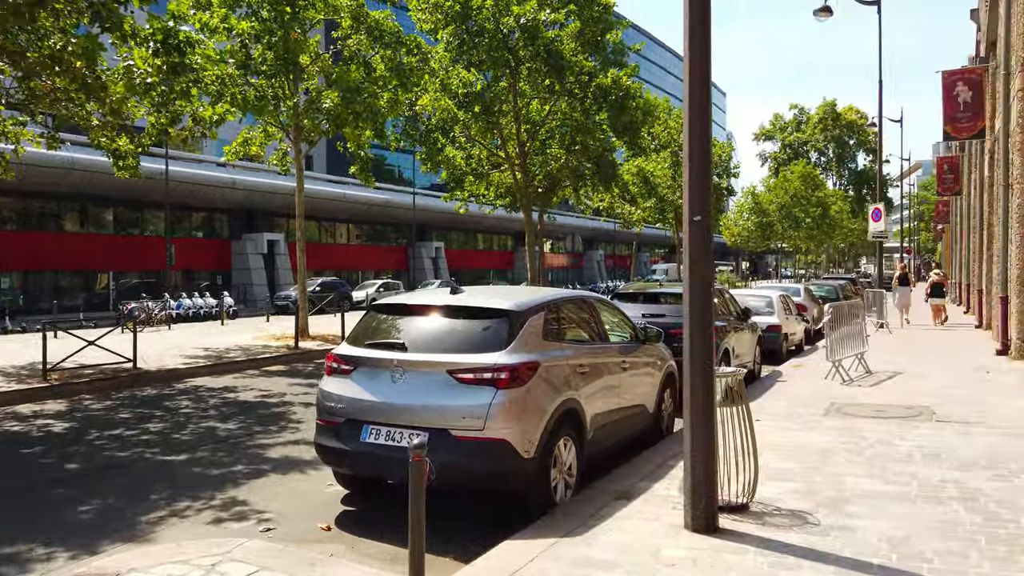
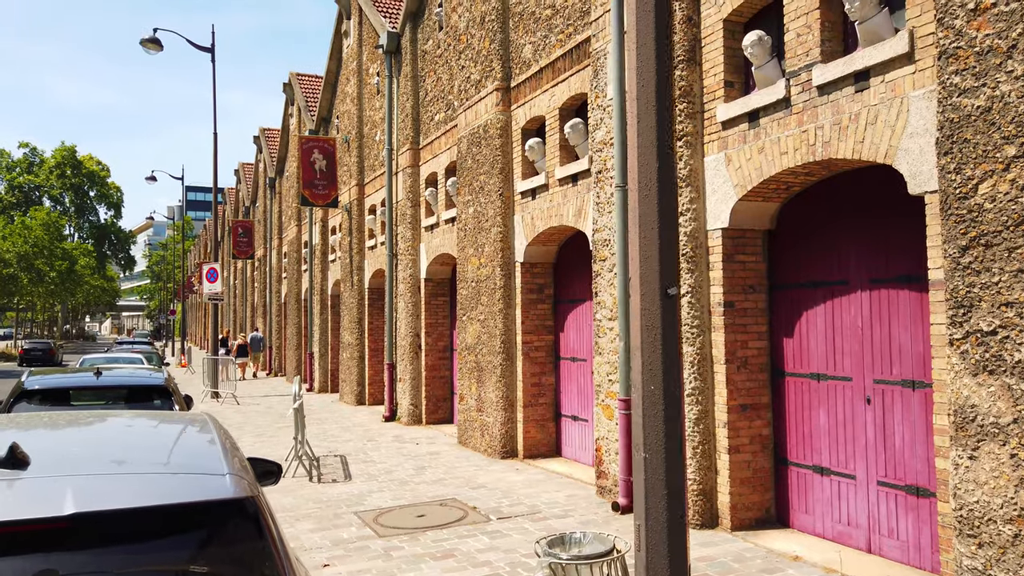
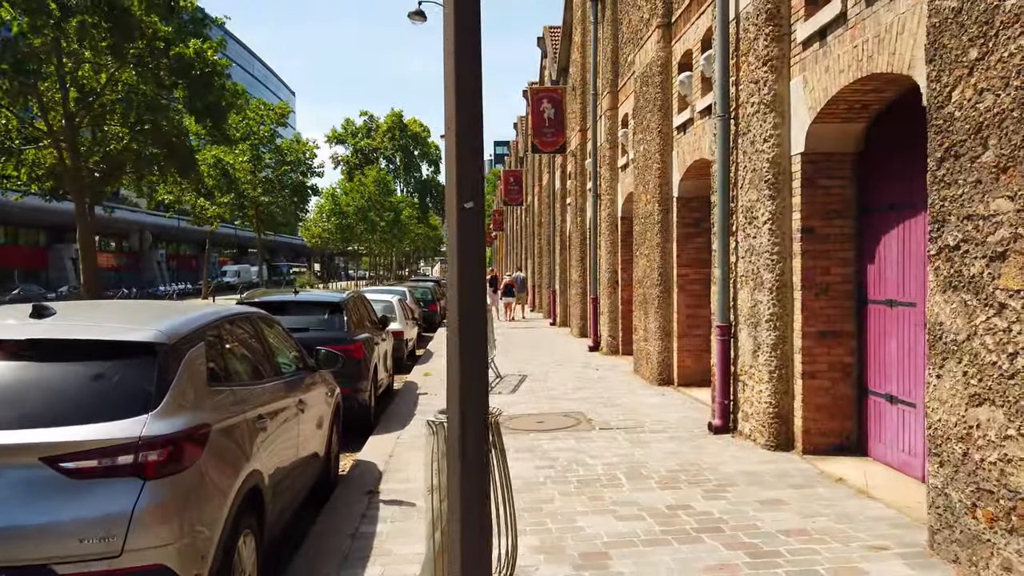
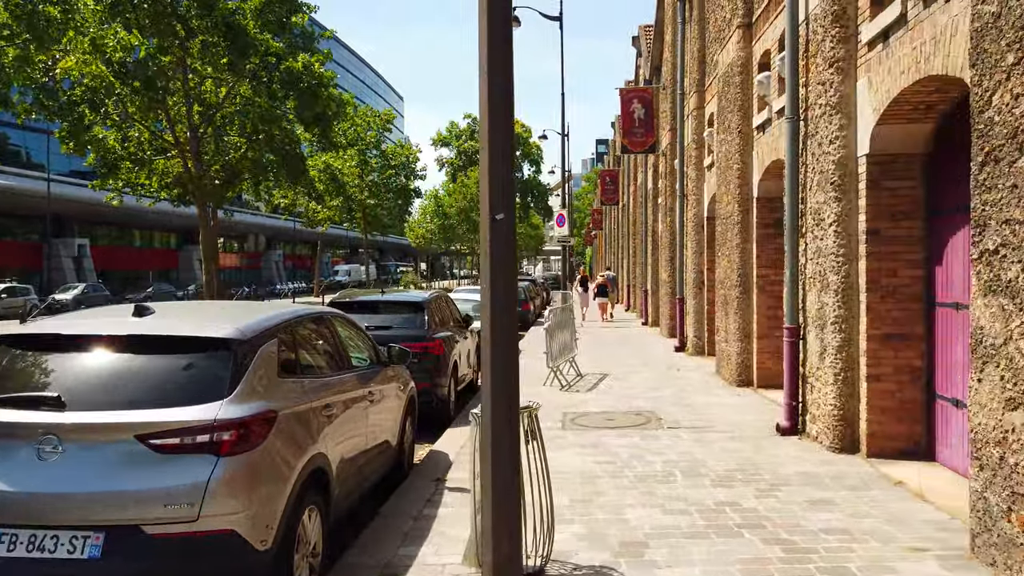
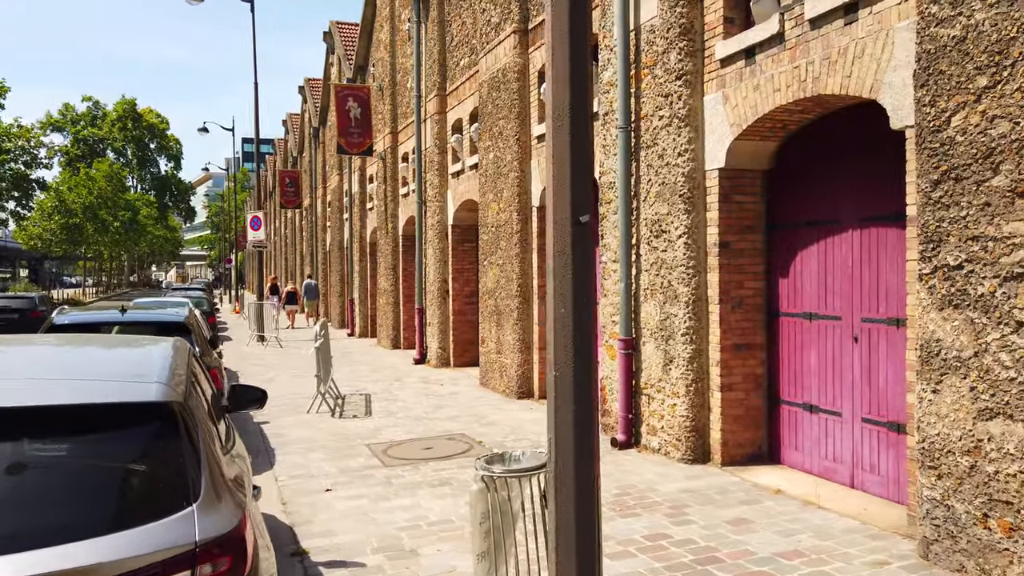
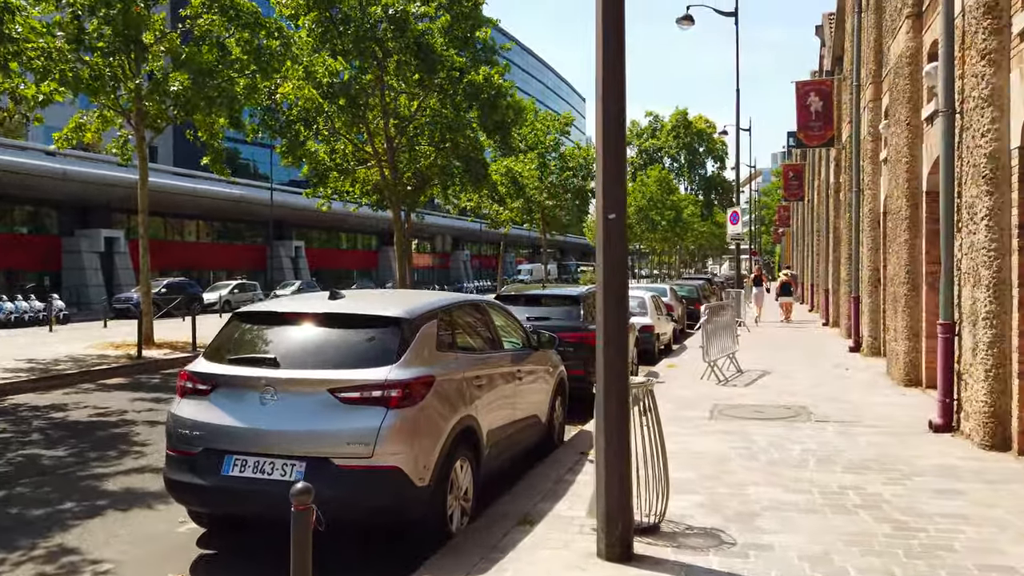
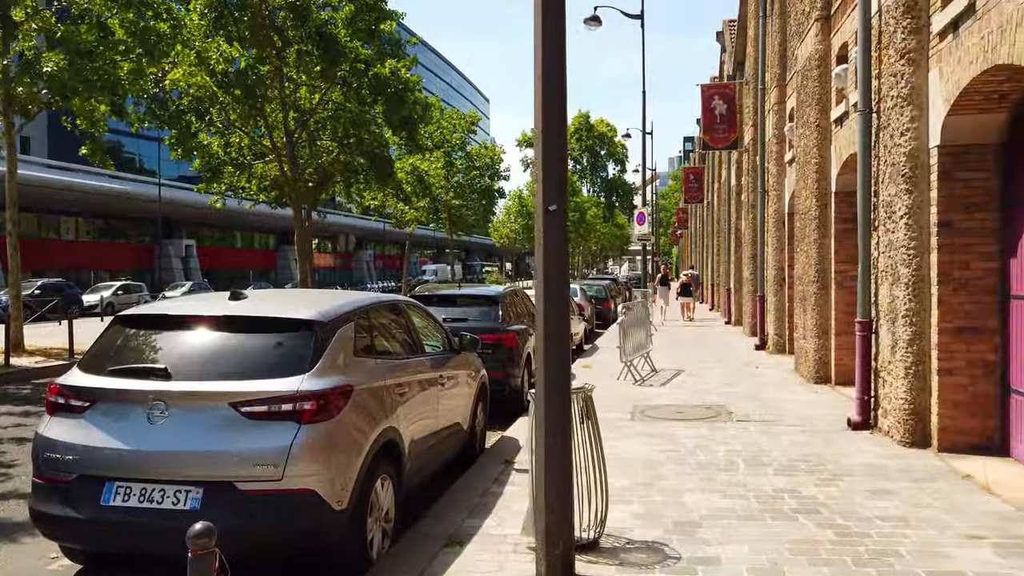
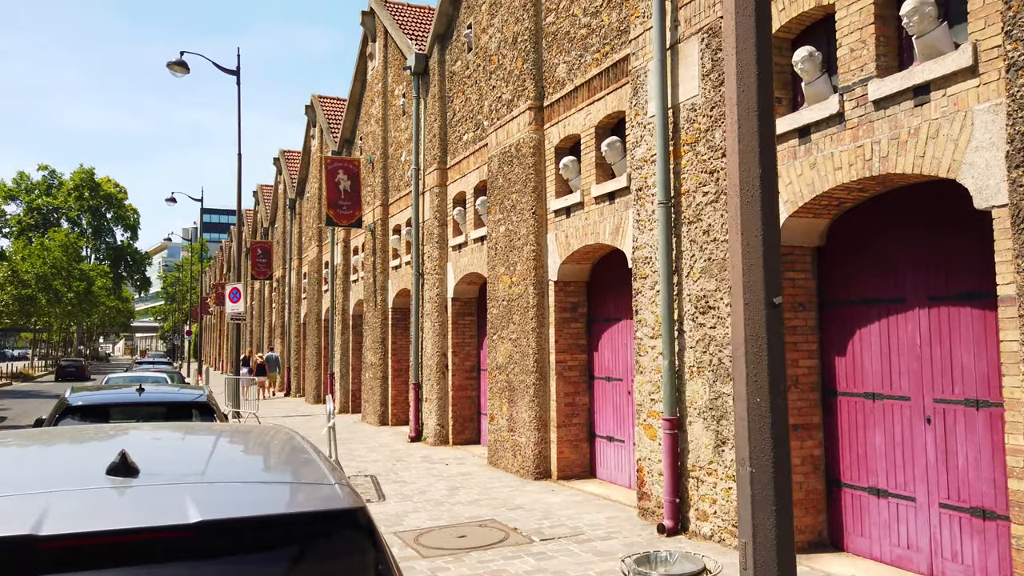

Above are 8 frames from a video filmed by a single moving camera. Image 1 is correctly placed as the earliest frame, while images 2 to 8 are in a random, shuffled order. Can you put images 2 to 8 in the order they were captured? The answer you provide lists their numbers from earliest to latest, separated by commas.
6, 7, 4, 3, 5, 2, 8
